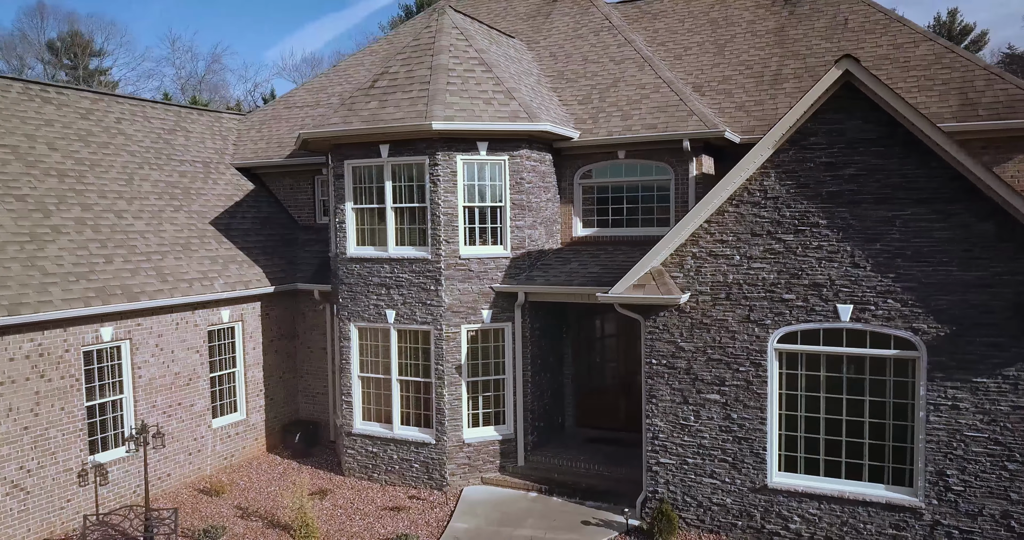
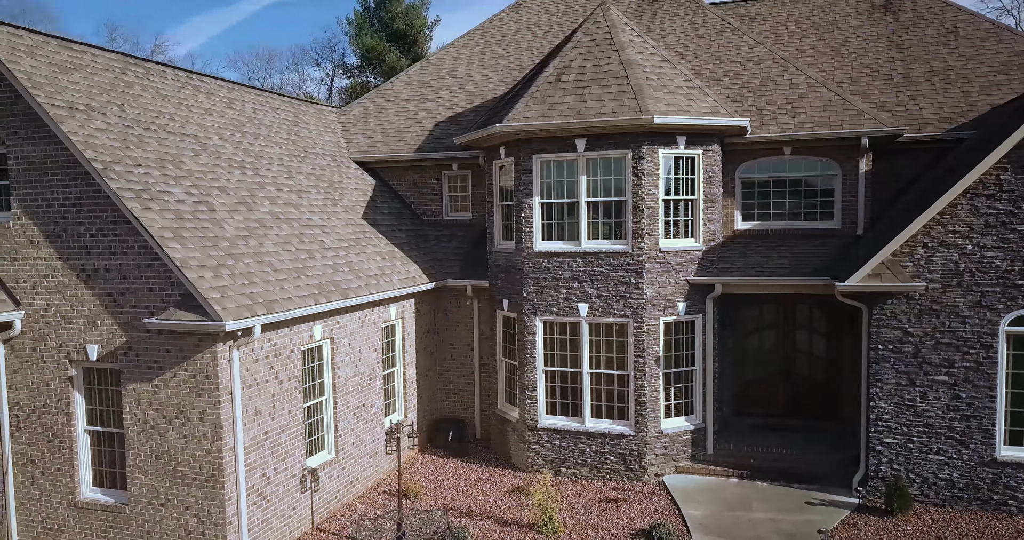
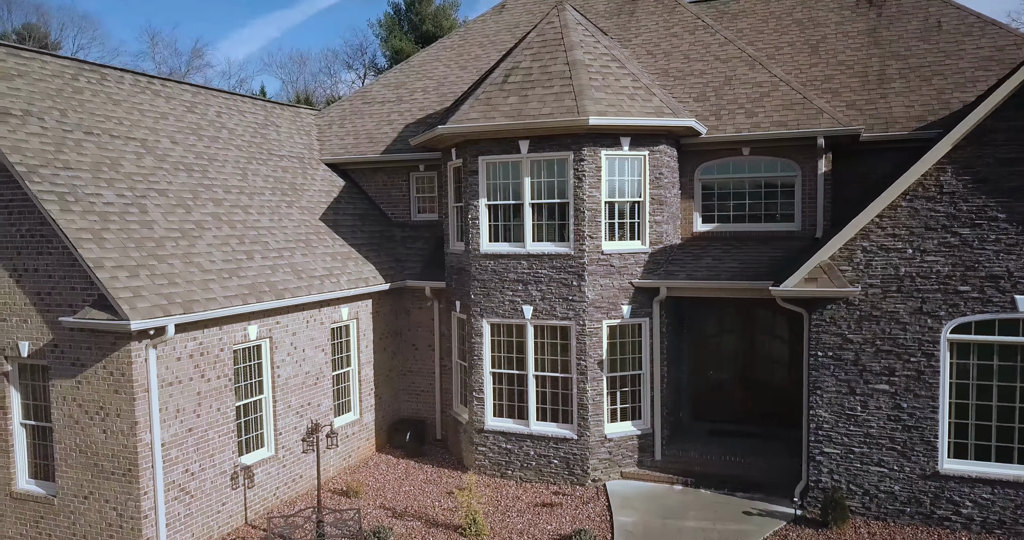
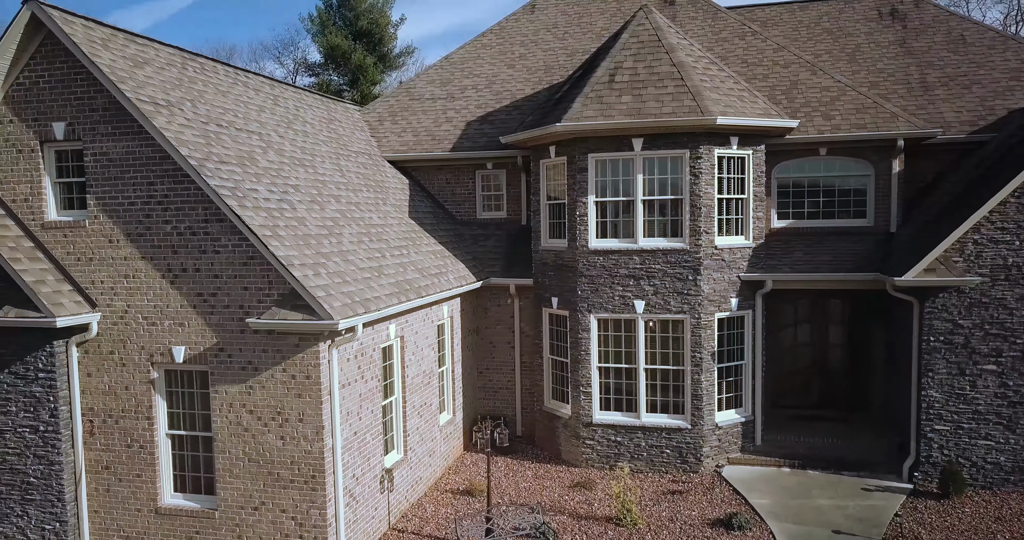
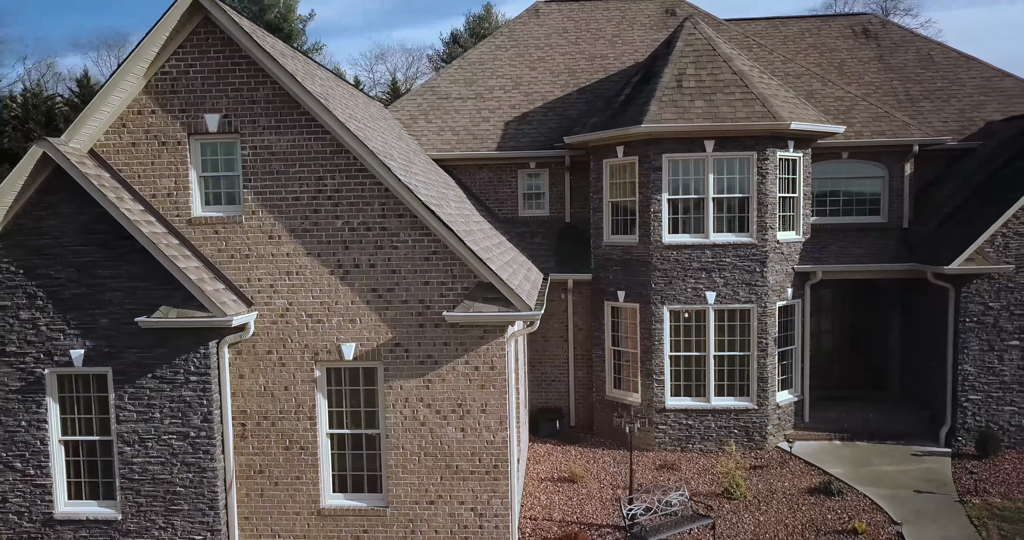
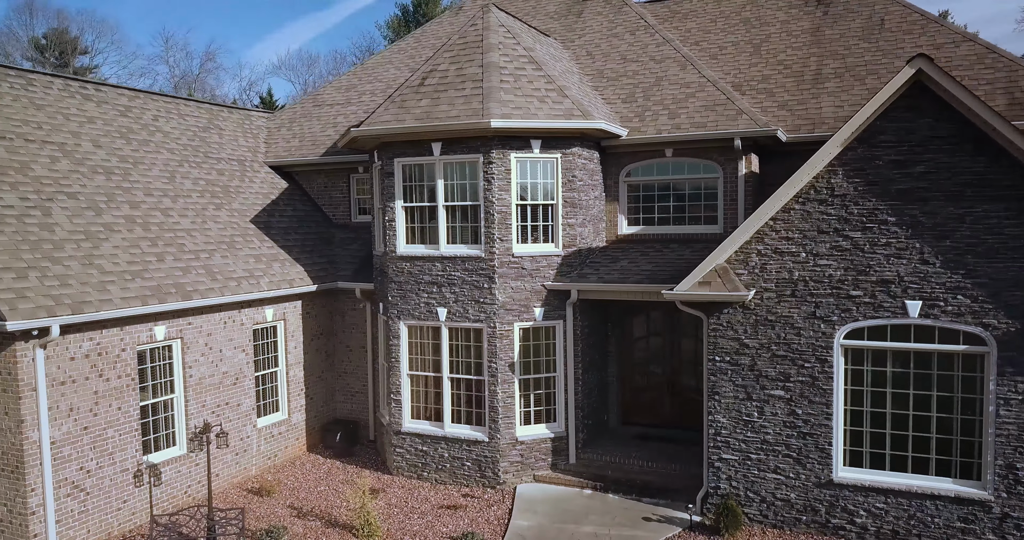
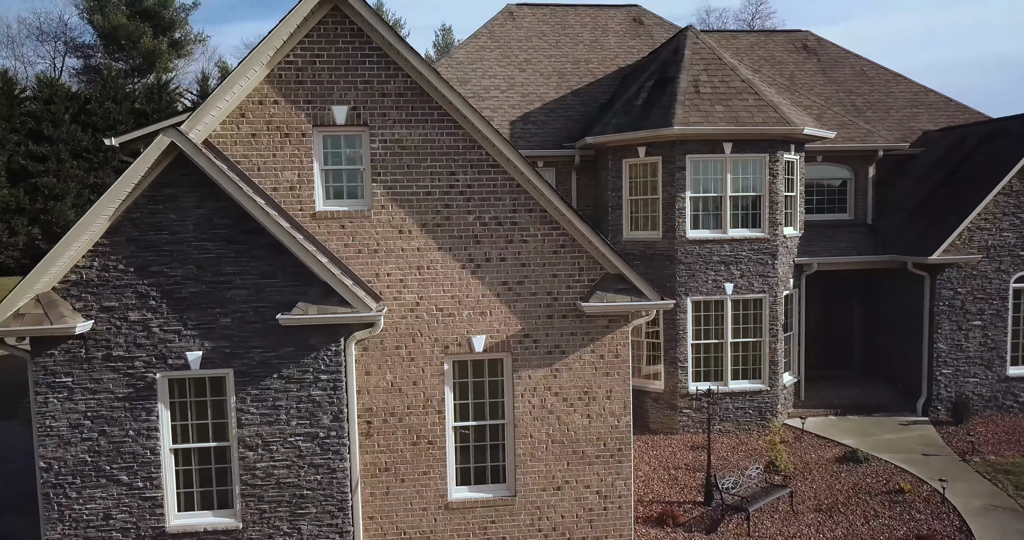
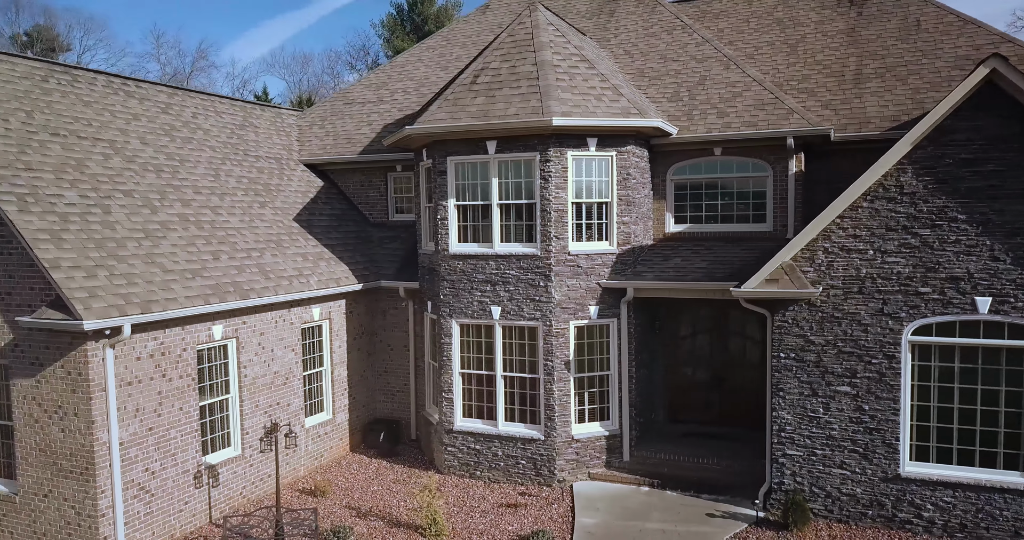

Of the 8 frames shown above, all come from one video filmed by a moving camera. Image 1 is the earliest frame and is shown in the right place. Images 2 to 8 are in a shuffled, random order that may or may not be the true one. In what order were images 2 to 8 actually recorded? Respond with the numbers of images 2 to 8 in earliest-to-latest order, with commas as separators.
6, 8, 3, 2, 4, 5, 7
